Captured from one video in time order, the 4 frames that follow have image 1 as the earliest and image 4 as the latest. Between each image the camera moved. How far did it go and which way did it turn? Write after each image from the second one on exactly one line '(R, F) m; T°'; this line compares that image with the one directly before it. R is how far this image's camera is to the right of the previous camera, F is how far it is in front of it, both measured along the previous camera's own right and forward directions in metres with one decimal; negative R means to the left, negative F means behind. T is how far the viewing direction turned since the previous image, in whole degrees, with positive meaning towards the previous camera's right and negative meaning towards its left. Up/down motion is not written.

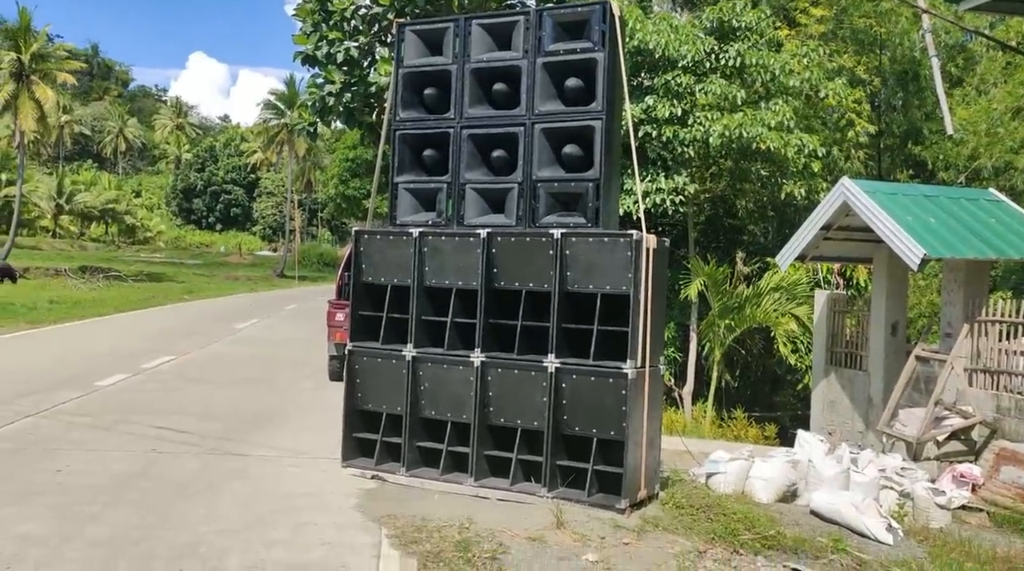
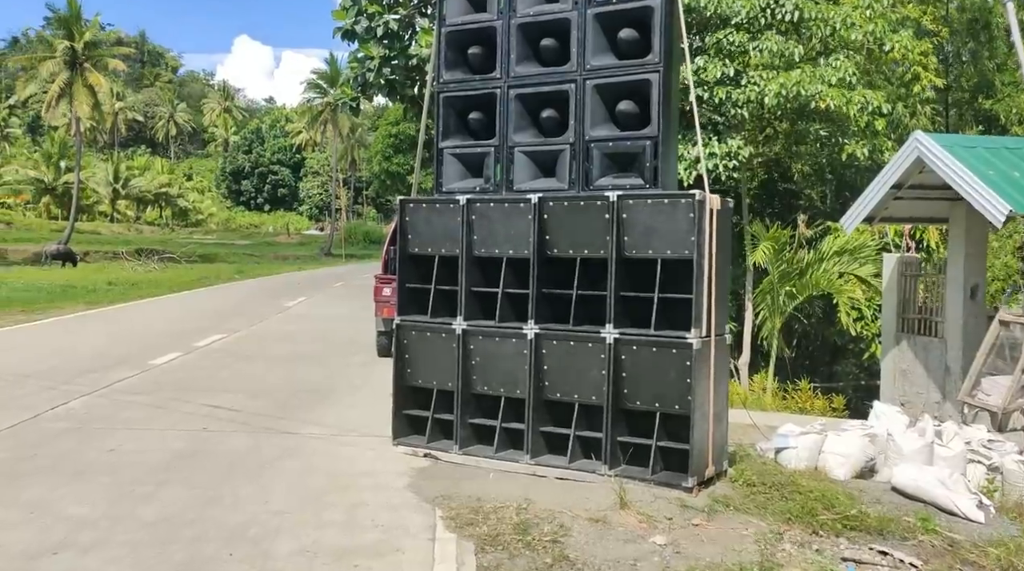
(0.0, +0.4) m; -3°
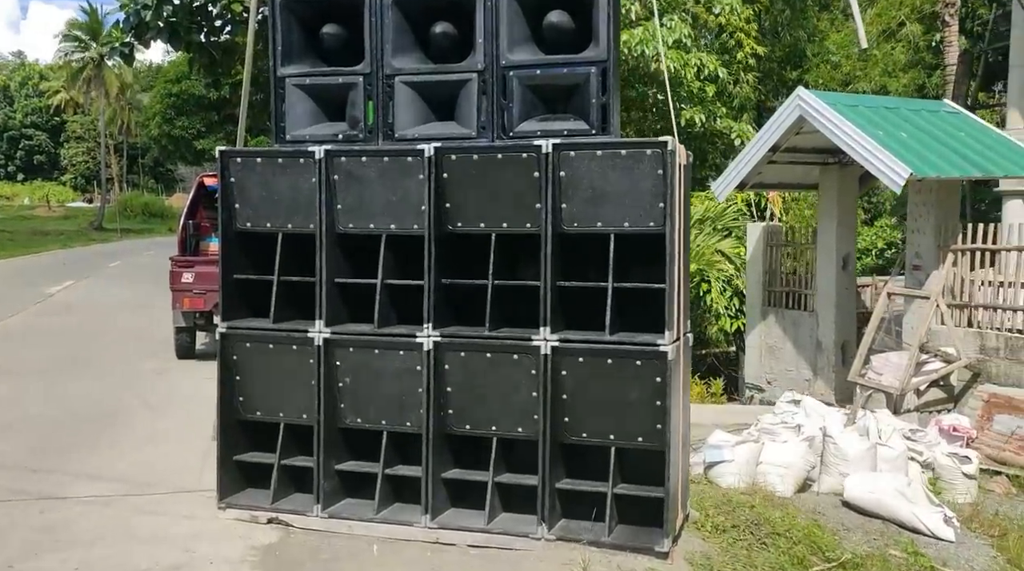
(-0.5, +2.0) m; +13°
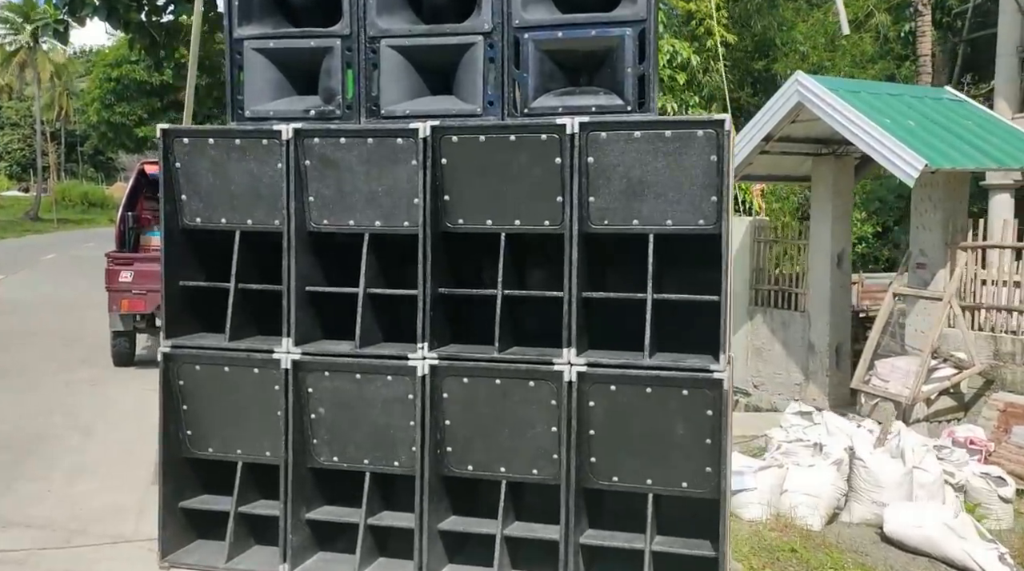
(-0.3, +0.9) m; +3°
